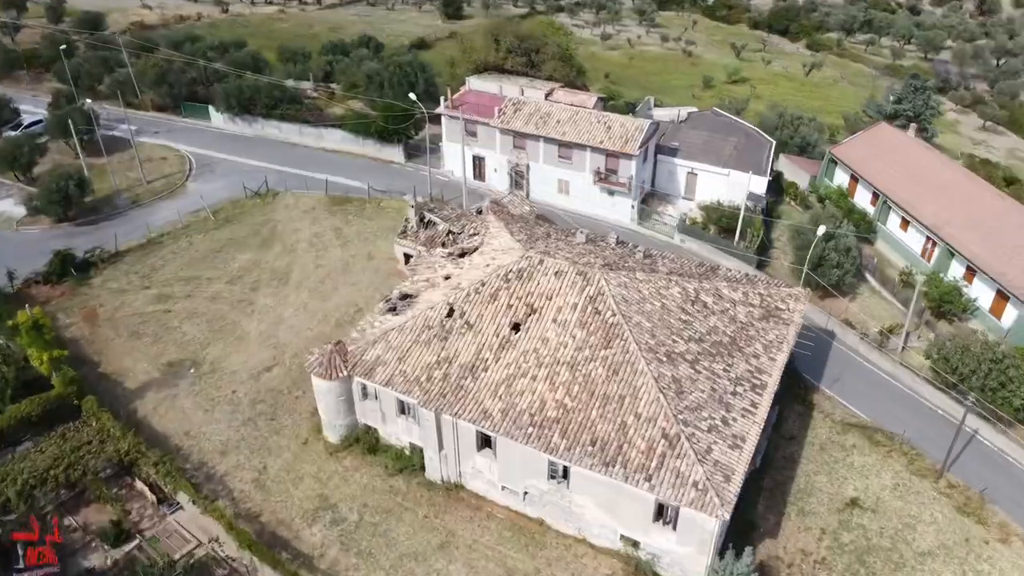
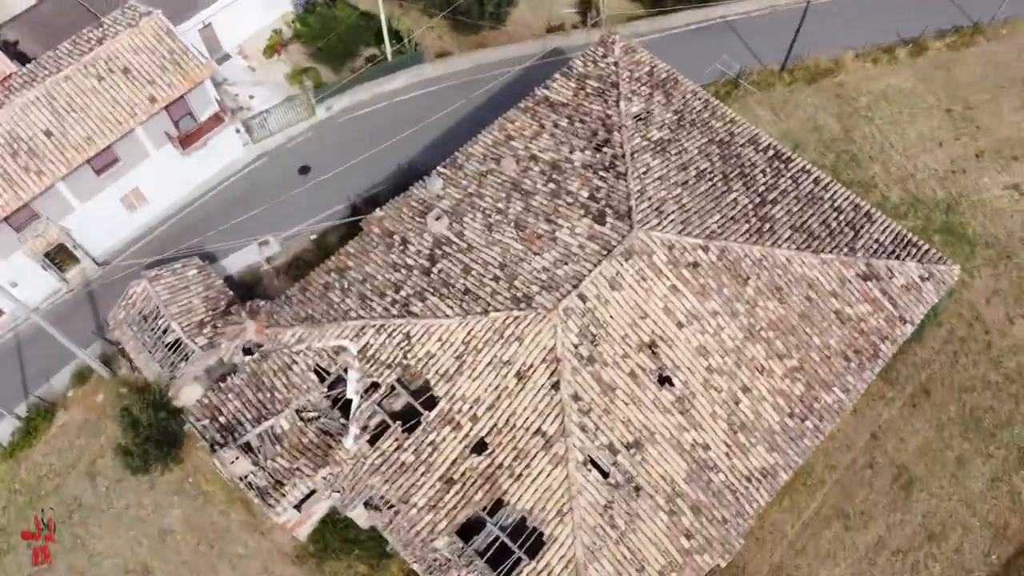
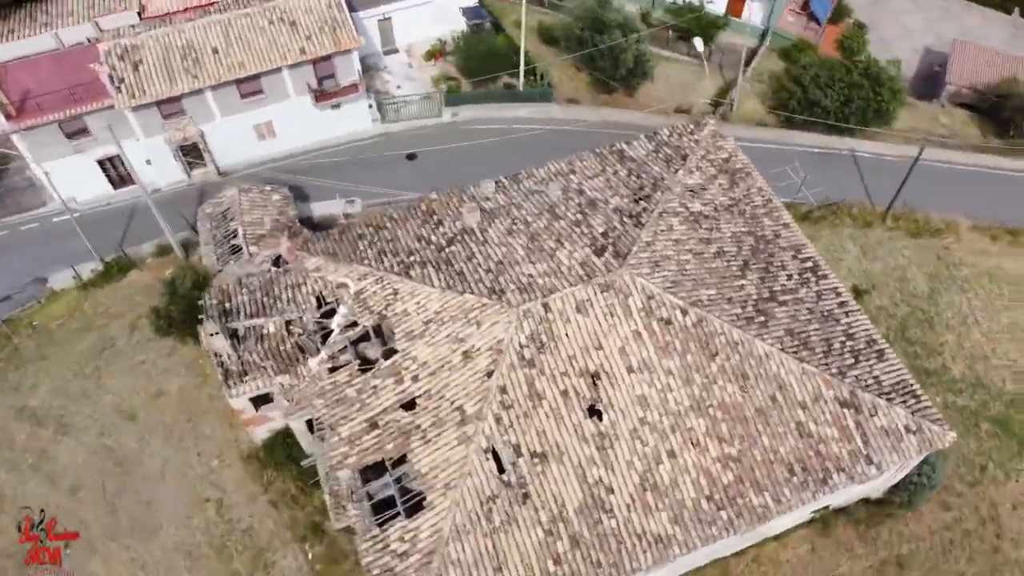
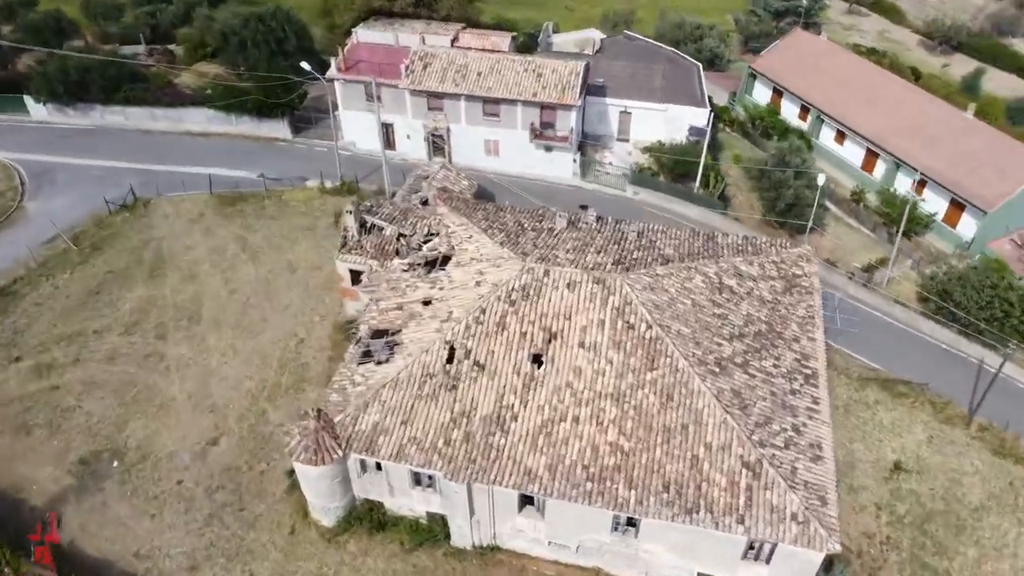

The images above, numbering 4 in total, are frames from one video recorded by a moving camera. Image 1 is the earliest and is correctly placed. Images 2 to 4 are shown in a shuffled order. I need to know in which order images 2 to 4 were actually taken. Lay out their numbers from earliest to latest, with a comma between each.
4, 3, 2
